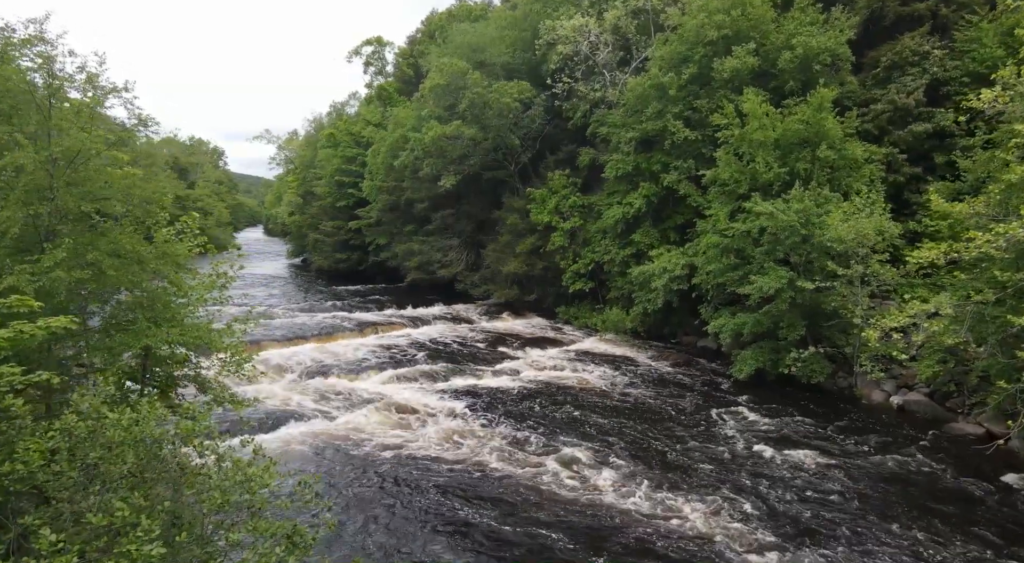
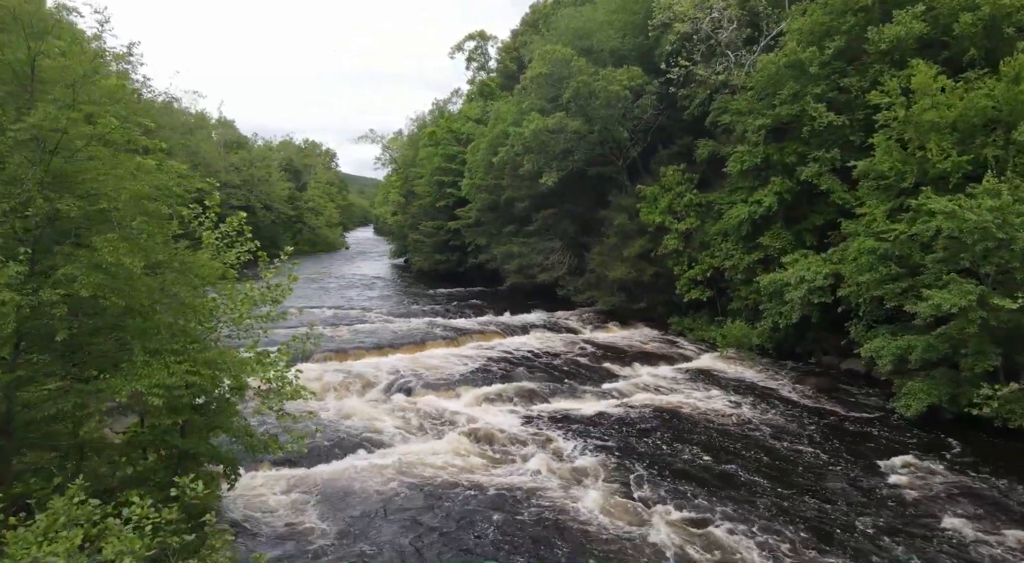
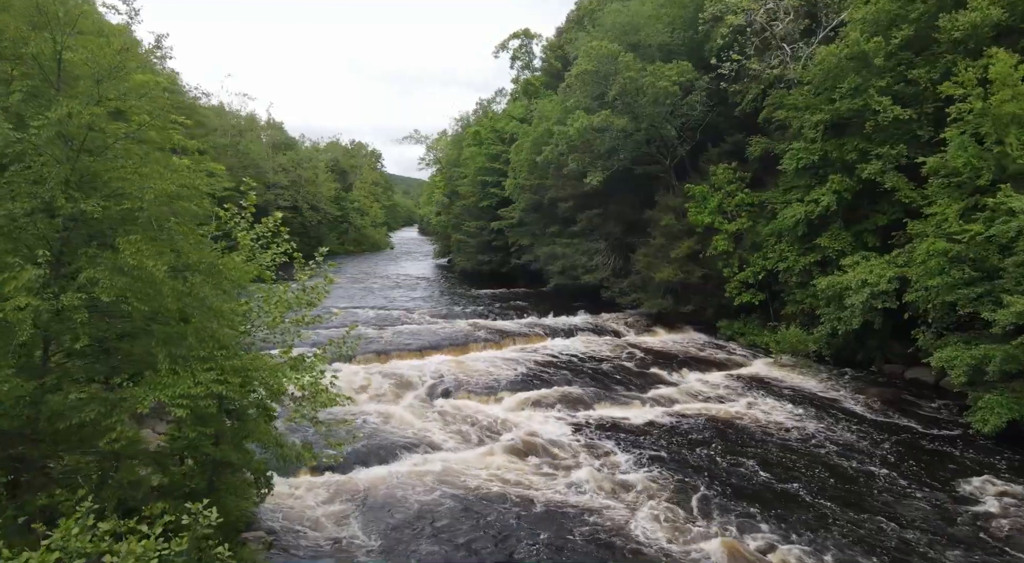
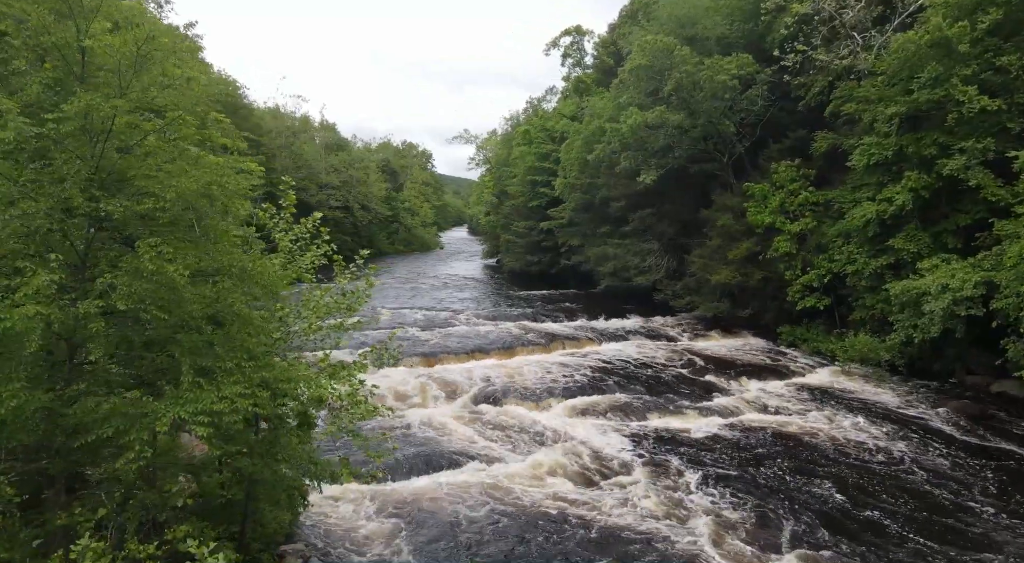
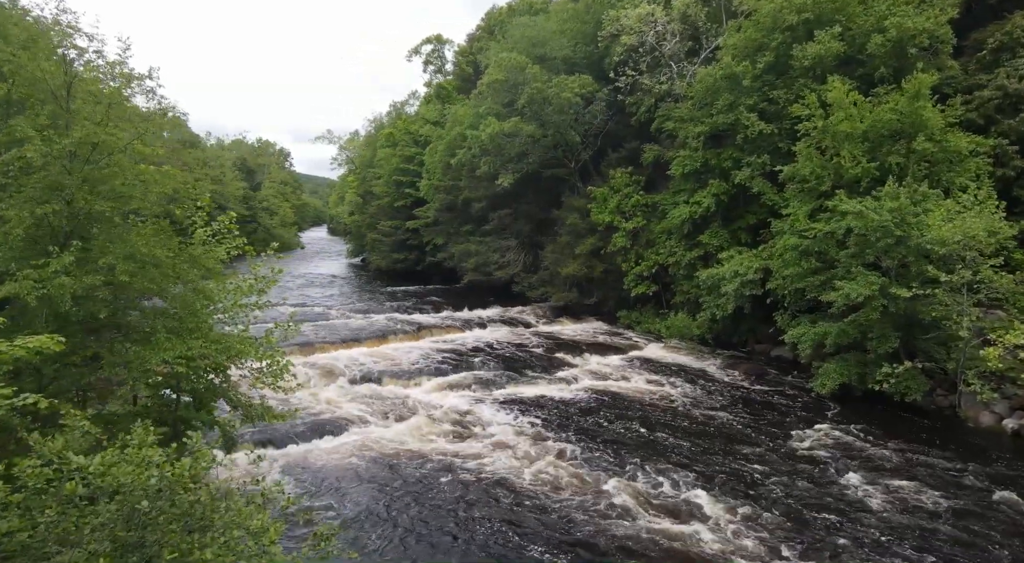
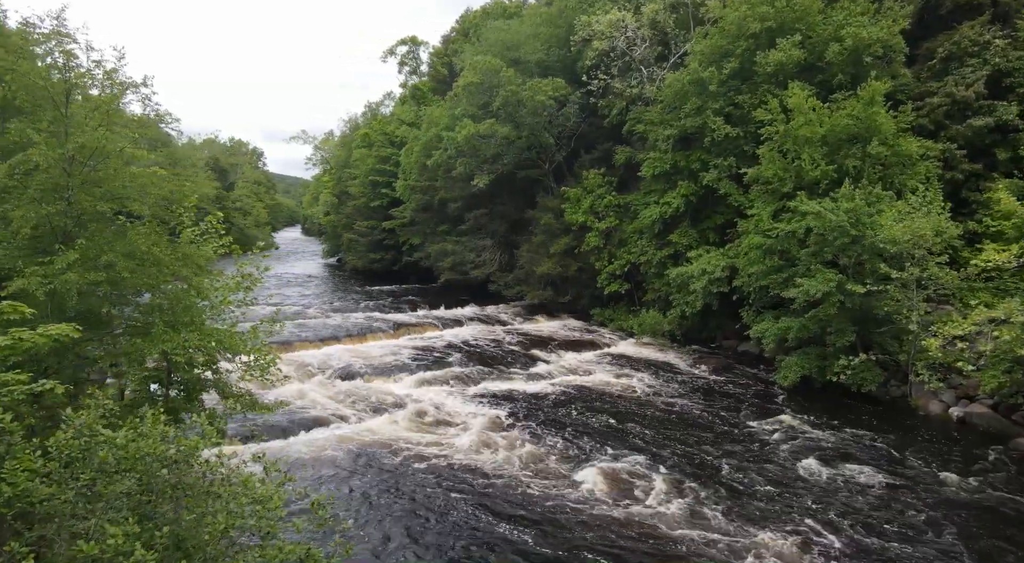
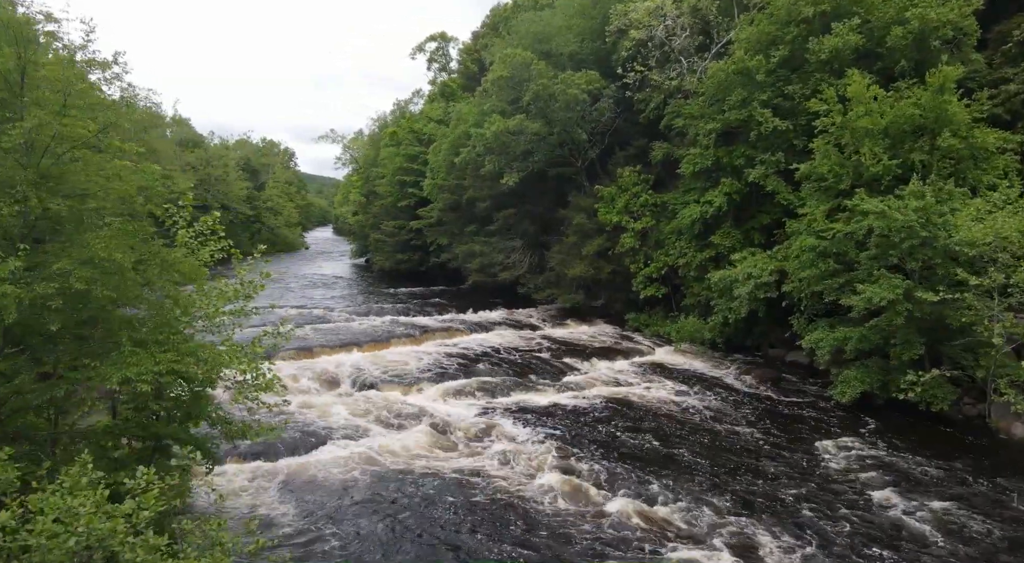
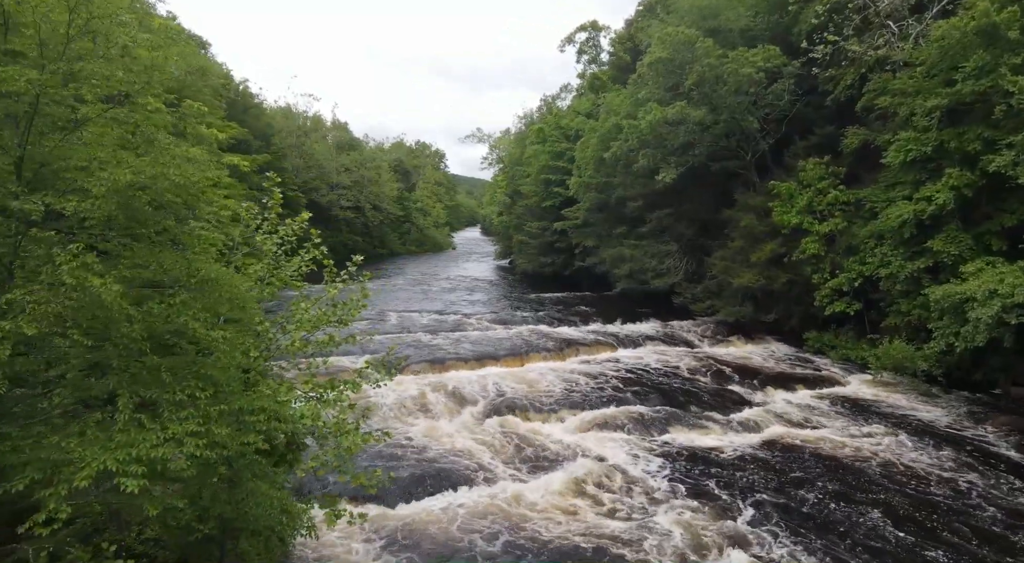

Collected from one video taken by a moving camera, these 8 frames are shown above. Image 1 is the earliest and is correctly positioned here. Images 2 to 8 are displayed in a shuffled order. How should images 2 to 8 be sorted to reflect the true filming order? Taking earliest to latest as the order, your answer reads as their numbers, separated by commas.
6, 5, 7, 2, 3, 4, 8
